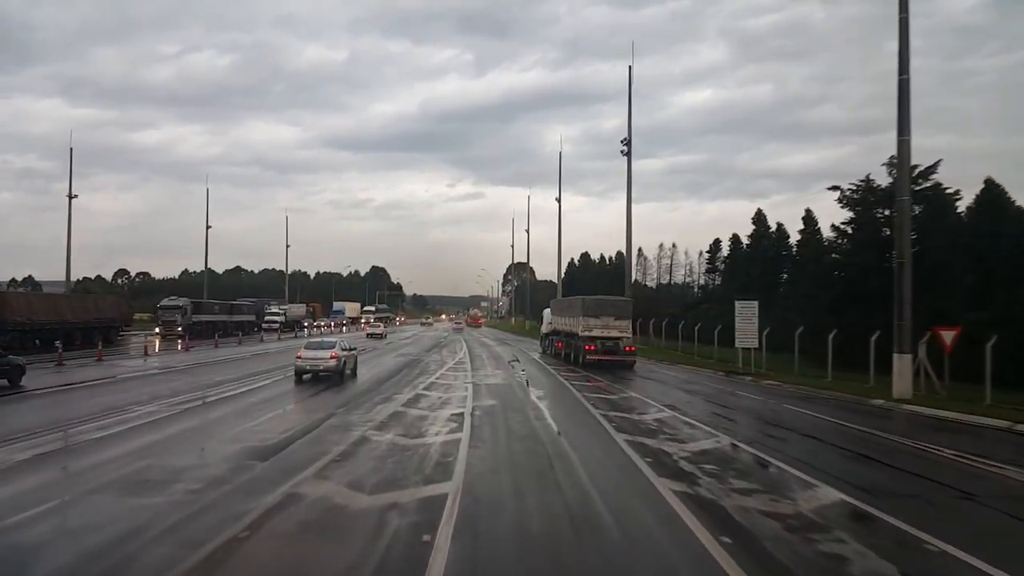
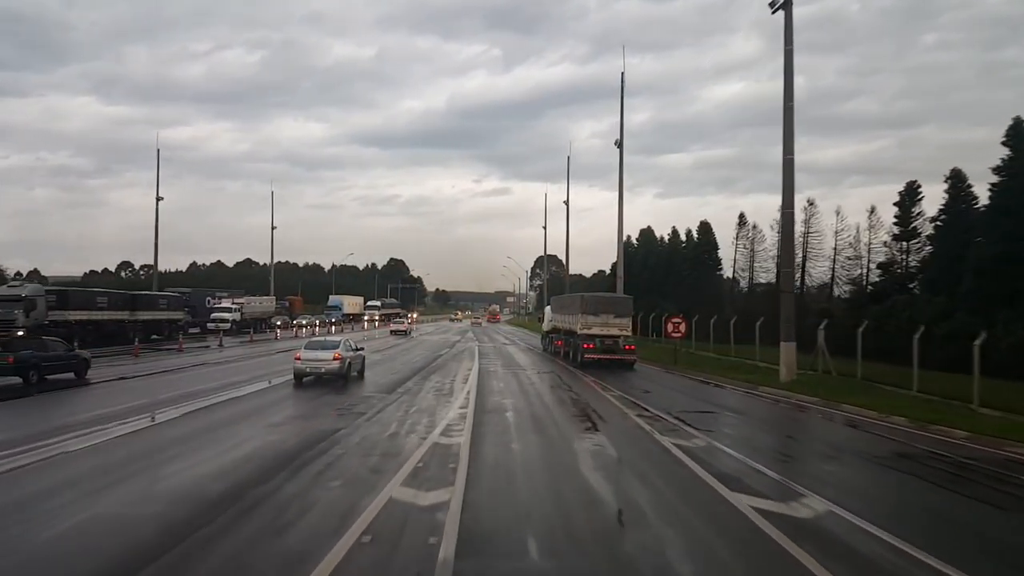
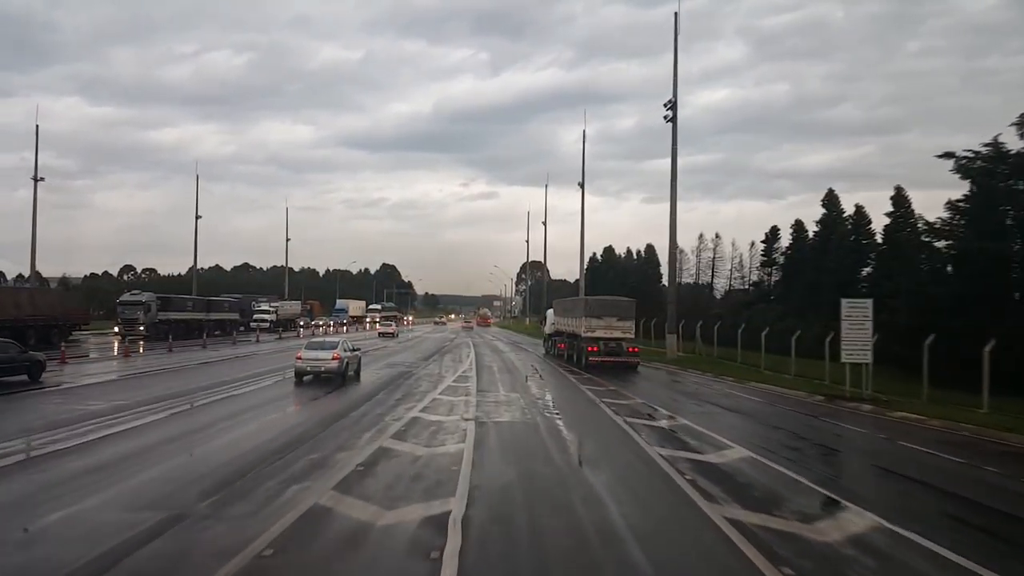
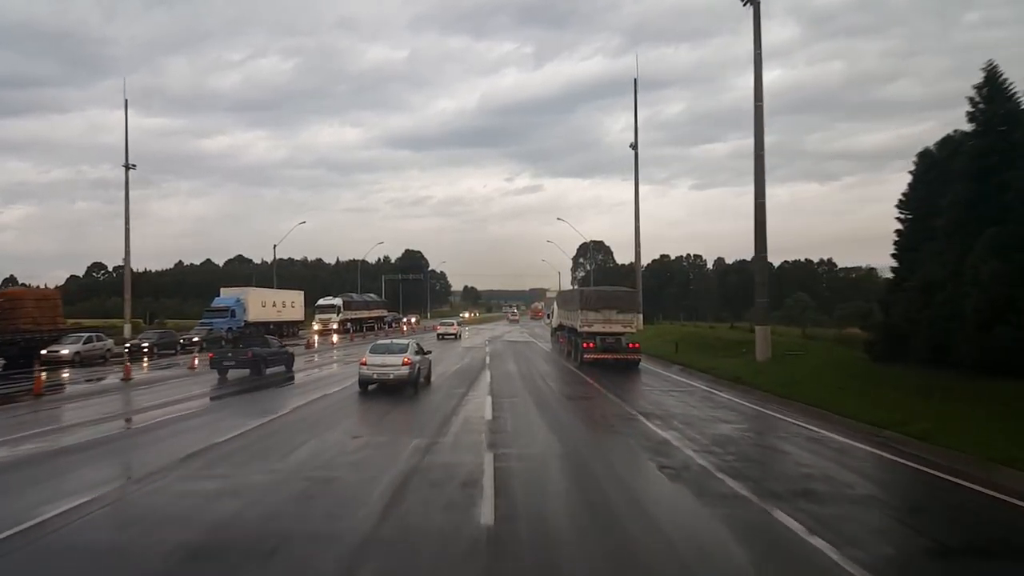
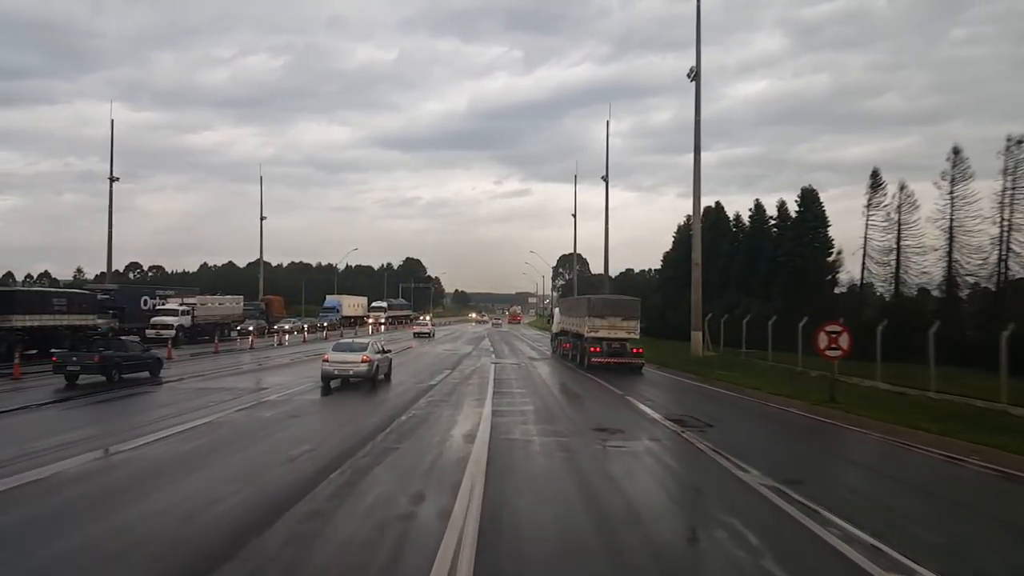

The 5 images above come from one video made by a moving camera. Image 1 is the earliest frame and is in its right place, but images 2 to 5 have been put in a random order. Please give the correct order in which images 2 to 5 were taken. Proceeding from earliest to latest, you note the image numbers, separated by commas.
3, 2, 5, 4
